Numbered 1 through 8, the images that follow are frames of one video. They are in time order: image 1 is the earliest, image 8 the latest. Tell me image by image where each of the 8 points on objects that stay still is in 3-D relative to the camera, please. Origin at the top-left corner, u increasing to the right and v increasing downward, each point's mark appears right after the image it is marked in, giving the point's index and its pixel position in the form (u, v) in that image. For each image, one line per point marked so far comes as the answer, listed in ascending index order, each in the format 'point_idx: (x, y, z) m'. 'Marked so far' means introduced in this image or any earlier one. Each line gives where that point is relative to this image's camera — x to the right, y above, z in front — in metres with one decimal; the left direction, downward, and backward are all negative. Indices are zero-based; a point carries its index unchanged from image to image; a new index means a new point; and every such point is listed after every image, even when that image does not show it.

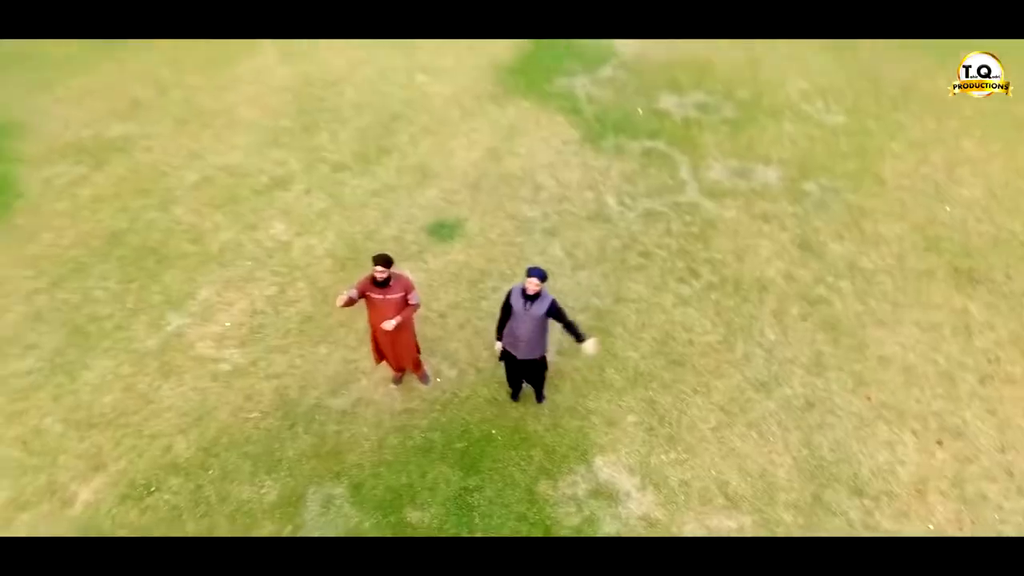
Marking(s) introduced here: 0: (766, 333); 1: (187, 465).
0: (+2.1, -0.4, +5.1) m
1: (-2.3, -1.2, +4.4) m
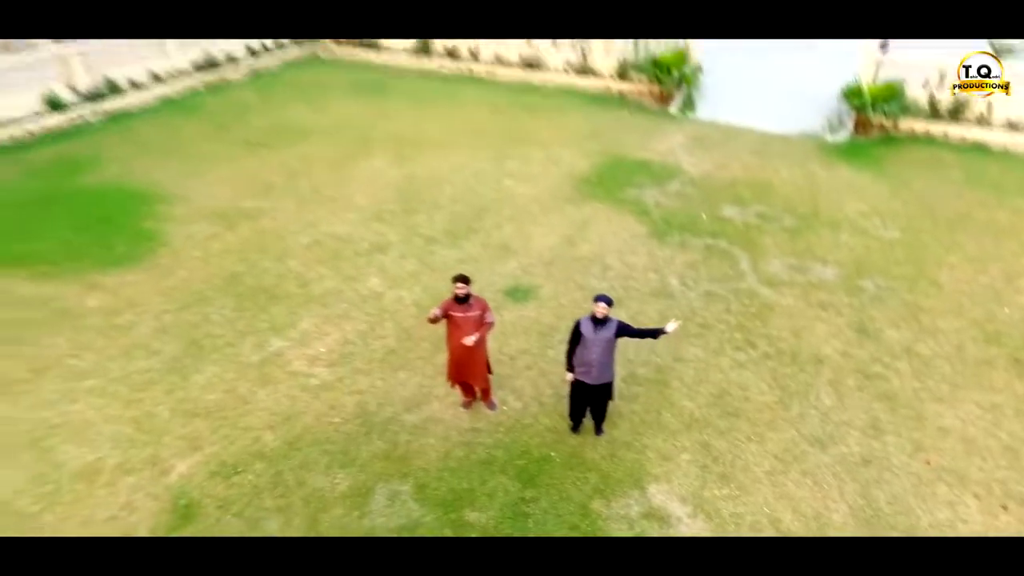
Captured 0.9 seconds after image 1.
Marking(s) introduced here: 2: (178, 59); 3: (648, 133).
0: (+2.6, -0.9, +5.3) m
1: (-1.8, -1.3, +4.8) m
2: (-6.8, +4.7, +12.9) m
3: (+2.3, +2.6, +10.5) m
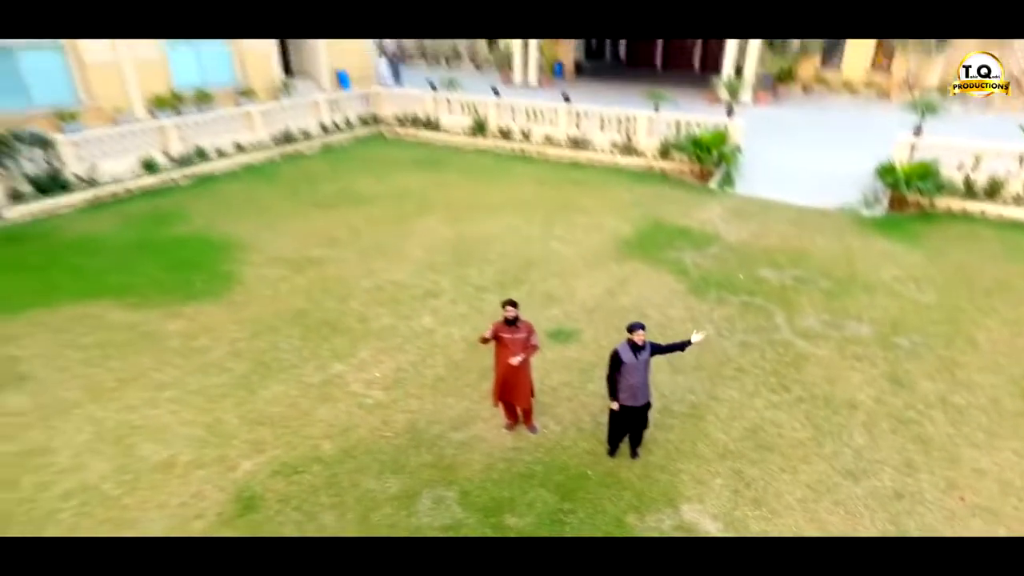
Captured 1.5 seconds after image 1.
0: (+3.0, -1.3, +5.4) m
1: (-1.5, -1.4, +5.2) m
2: (-5.7, +3.5, +14.3) m
3: (+3.1, +1.5, +11.0) m
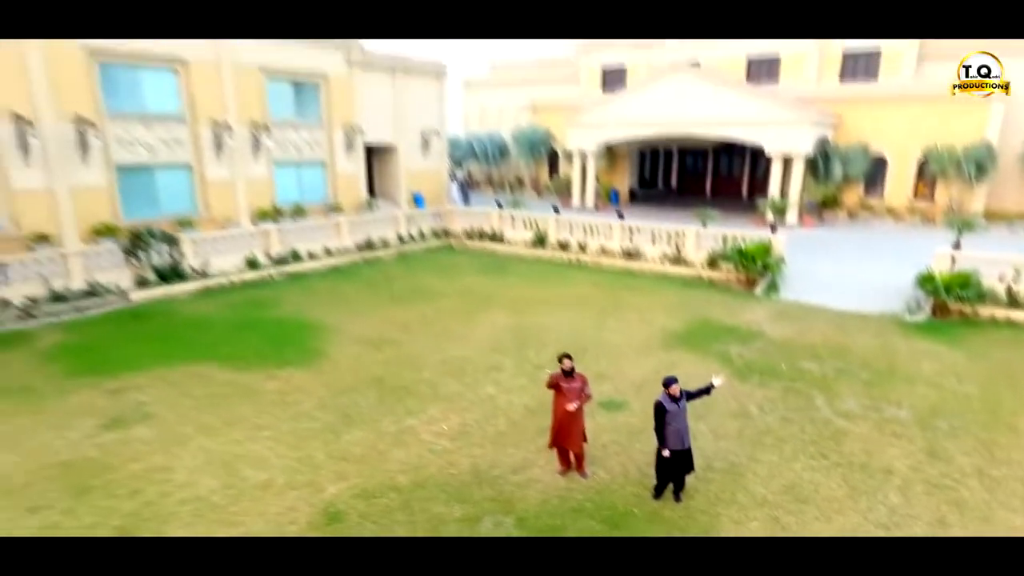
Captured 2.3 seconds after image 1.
0: (+3.4, -1.9, +5.7) m
1: (-1.0, -1.9, +5.9) m
2: (-4.3, +1.2, +16.2) m
3: (+4.2, -0.3, +11.8) m
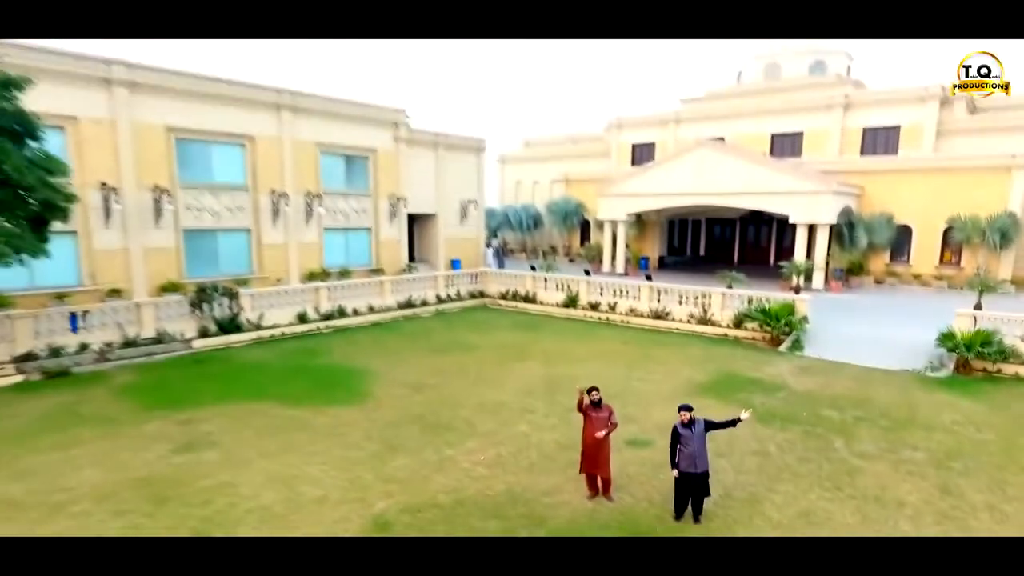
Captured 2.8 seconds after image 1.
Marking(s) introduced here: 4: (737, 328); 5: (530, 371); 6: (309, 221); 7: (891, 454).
0: (+3.8, -2.3, +6.1) m
1: (-0.7, -2.2, +6.5) m
2: (-3.4, -0.3, +17.2) m
3: (+4.8, -1.4, +12.2) m
4: (+5.1, -0.9, +14.3) m
5: (+0.3, -1.5, +11.6) m
6: (-6.3, +2.1, +19.4) m
7: (+4.7, -2.1, +7.8) m
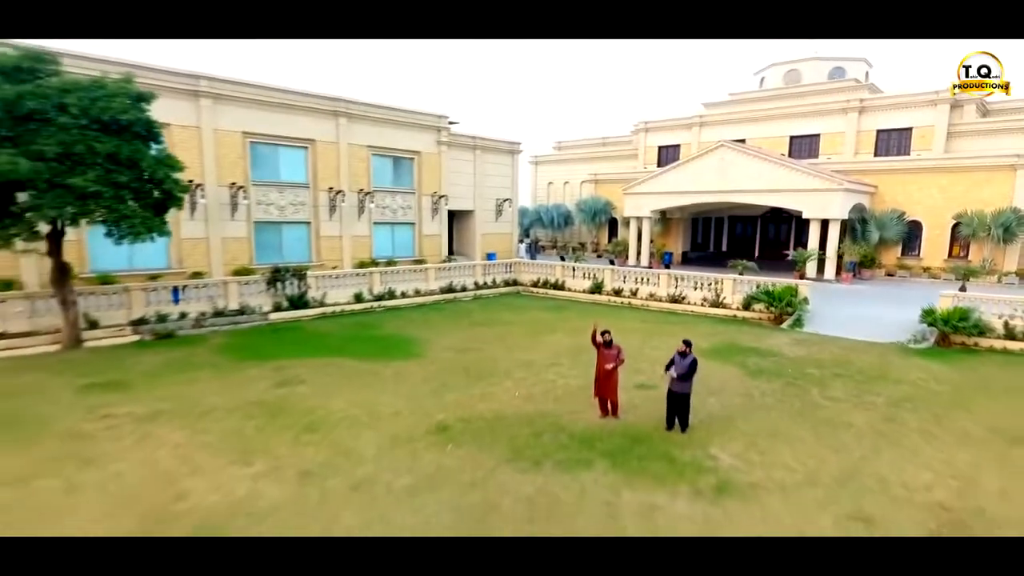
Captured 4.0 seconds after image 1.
0: (+4.1, -1.8, +7.8) m
1: (-0.3, -1.8, +8.4) m
2: (-2.4, +0.1, +19.2) m
3: (+5.5, -1.0, +13.9) m
4: (+5.9, -0.6, +15.9) m
5: (+1.0, -1.1, +13.5) m
6: (-5.2, +2.5, +21.6) m
7: (+5.2, -1.6, +9.5) m
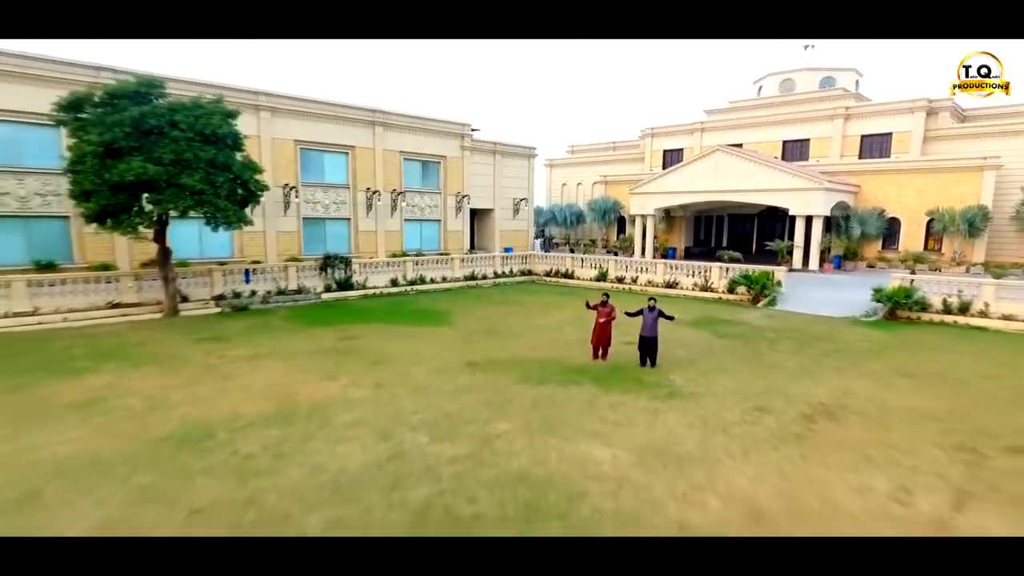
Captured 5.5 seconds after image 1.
0: (+4.3, -1.4, +10.3) m
1: (-0.1, -1.3, +11.1) m
2: (-1.9, +0.5, +21.9) m
3: (+5.8, -0.6, +16.3) m
4: (+6.3, -0.1, +18.4) m
5: (+1.3, -0.7, +16.1) m
6: (-4.6, +2.9, +24.4) m
7: (+5.4, -1.2, +12.0) m
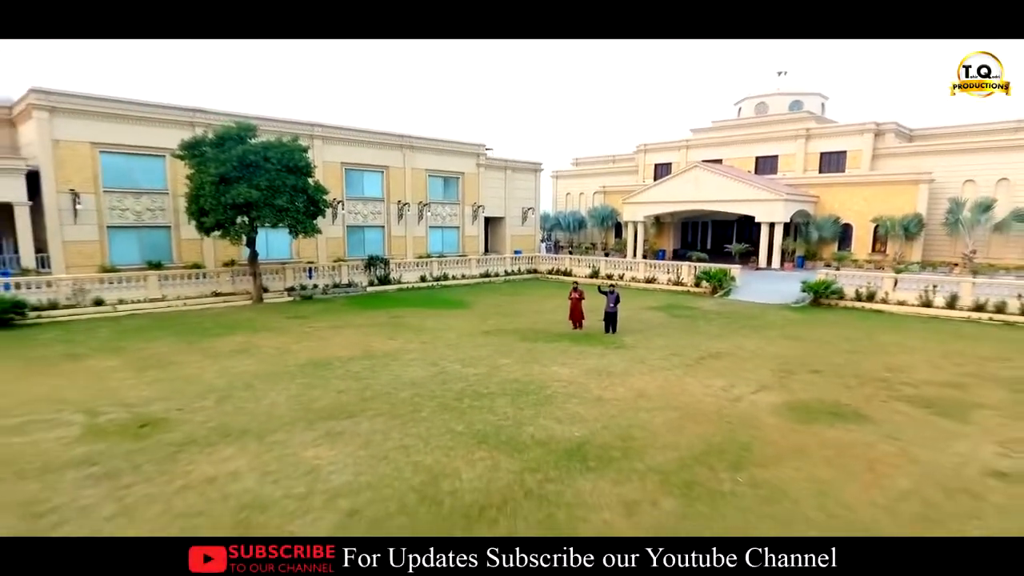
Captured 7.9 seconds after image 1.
0: (+4.4, -1.1, +14.6) m
1: (0.0, -1.0, +15.5) m
2: (-1.6, +0.7, +26.4) m
3: (+6.0, -0.4, +20.7) m
4: (+6.6, +0.1, +22.7) m
5: (+1.5, -0.5, +20.5) m
6: (-4.2, +3.1, +29.0) m
7: (+5.5, -1.0, +16.3) m
